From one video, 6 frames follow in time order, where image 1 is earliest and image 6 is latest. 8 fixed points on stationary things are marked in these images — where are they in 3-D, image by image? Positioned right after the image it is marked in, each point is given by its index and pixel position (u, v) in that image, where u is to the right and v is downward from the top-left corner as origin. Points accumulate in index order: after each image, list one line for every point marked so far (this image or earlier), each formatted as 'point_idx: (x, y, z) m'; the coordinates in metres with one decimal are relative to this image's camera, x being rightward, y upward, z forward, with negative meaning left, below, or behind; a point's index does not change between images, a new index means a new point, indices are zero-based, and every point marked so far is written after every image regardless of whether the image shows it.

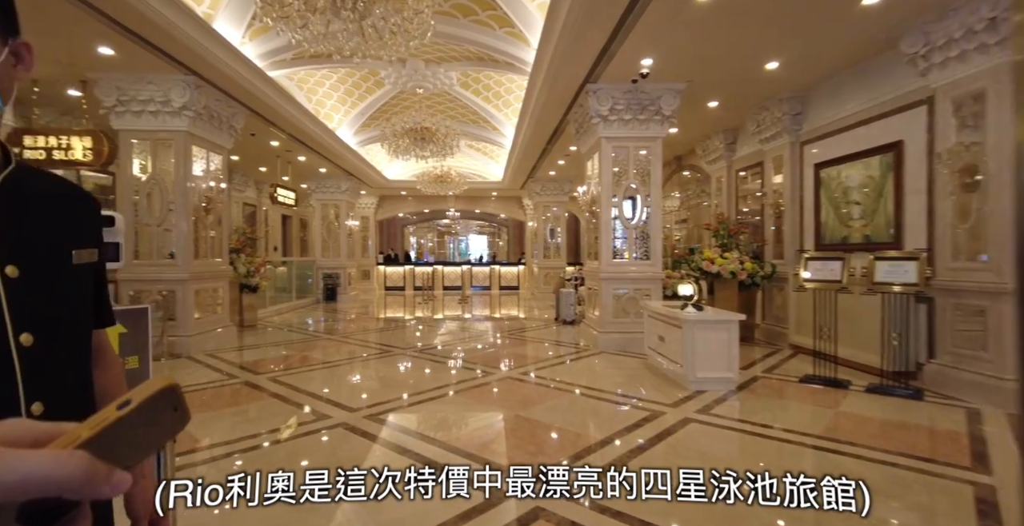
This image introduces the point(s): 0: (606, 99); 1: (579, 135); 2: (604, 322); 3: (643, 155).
0: (+1.2, +2.1, +5.7) m
1: (+1.0, +1.9, +6.5) m
2: (+1.2, -0.8, +5.8) m
3: (+1.8, +1.3, +5.8) m
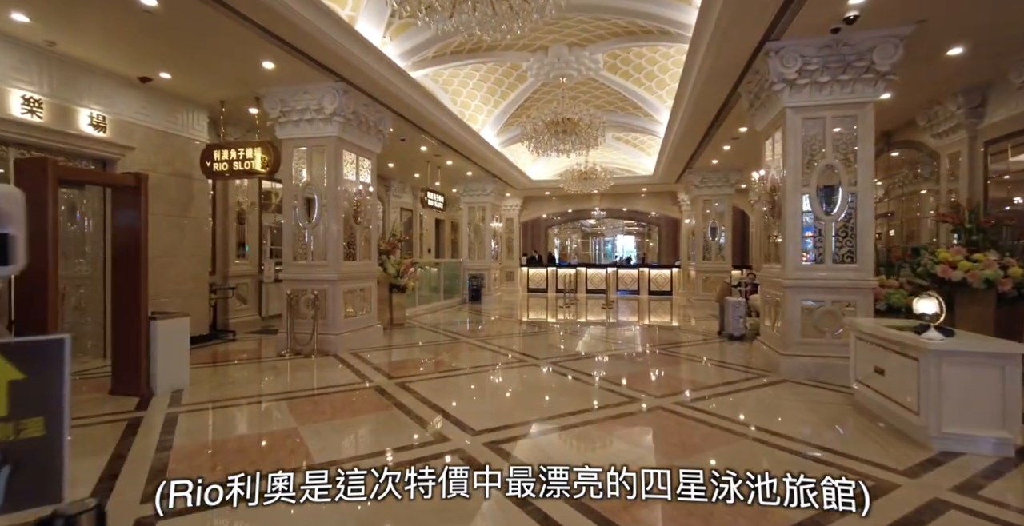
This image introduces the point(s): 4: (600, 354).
0: (+2.9, +2.1, +4.3) m
1: (+2.9, +1.9, +5.1) m
2: (+2.9, -0.8, +4.4) m
3: (+3.4, +1.3, +4.3) m
4: (+1.3, -1.4, +6.6) m
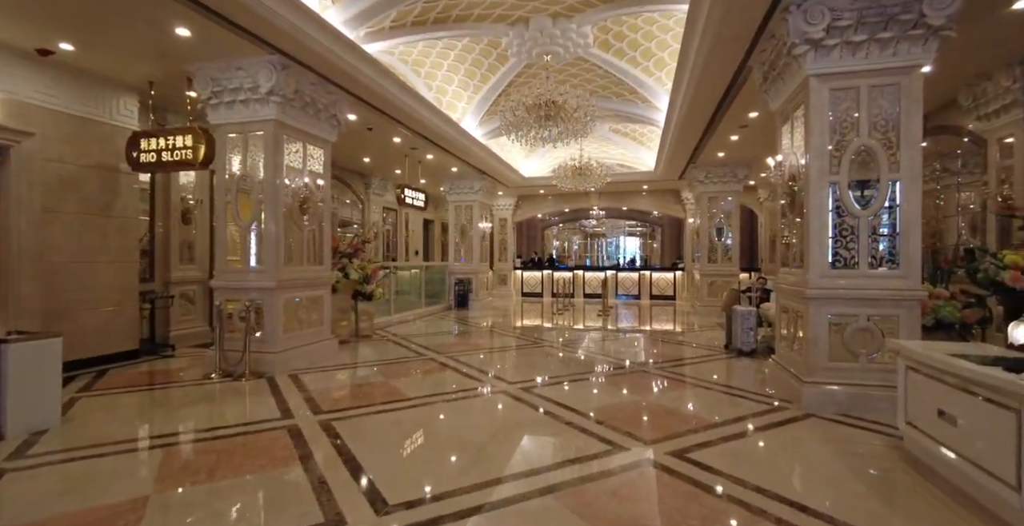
0: (+2.5, +2.1, +3.5) m
1: (+2.6, +1.9, +4.3) m
2: (+2.5, -0.9, +3.6) m
3: (+3.1, +1.2, +3.4) m
4: (+1.0, -1.4, +5.8) m
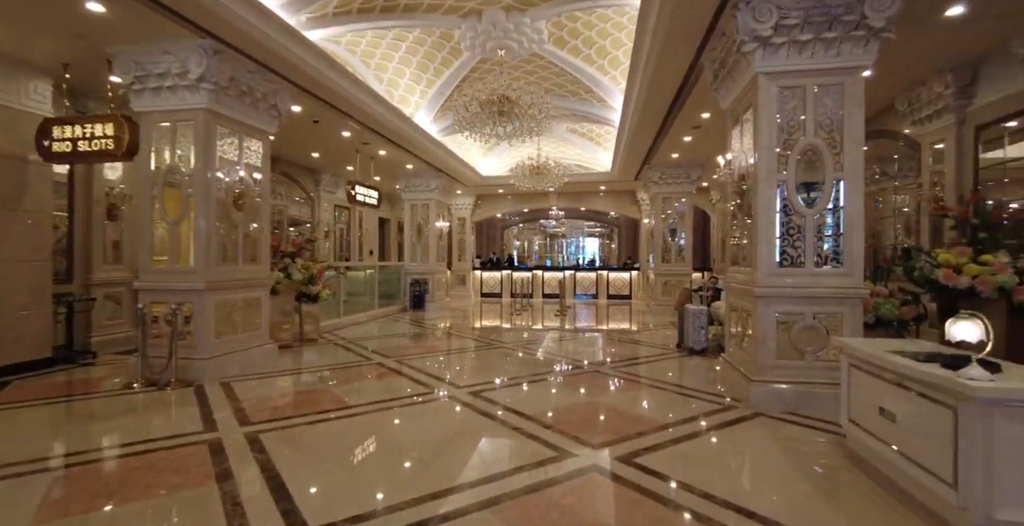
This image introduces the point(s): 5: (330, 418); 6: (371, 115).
0: (+2.1, +2.1, +3.5) m
1: (+2.1, +1.9, +4.4) m
2: (+2.1, -0.8, +3.6) m
3: (+2.7, +1.2, +3.5) m
4: (+0.4, -1.4, +5.6) m
5: (-1.6, -1.3, +3.6) m
6: (-2.1, +2.1, +6.2) m
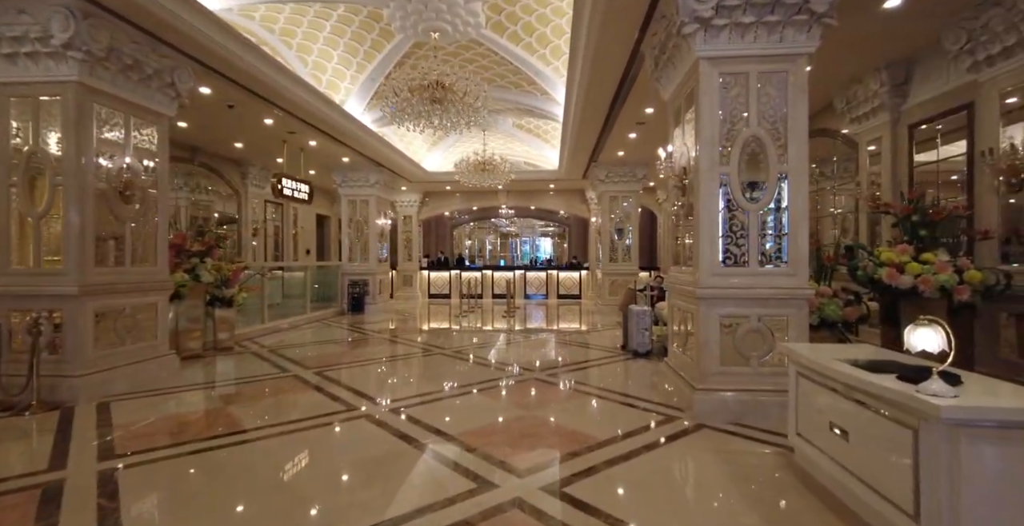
0: (+1.5, +2.1, +3.3) m
1: (+1.4, +1.9, +4.1) m
2: (+1.6, -0.8, +3.4) m
3: (+2.1, +1.2, +3.3) m
4: (-0.4, -1.4, +5.2) m
5: (-2.1, -1.3, +3.0) m
6: (-2.9, +2.1, +5.6) m
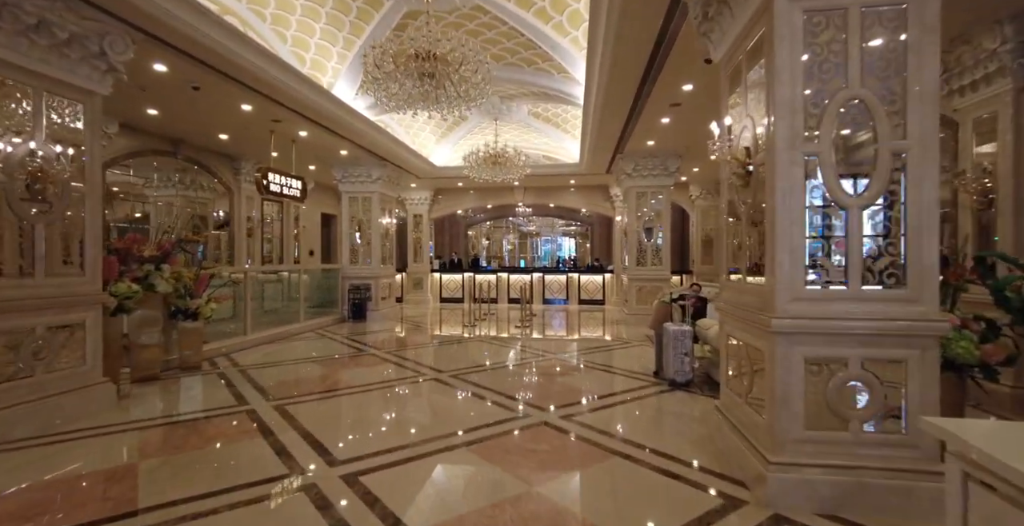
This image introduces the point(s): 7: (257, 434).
0: (+1.5, +2.0, +2.3) m
1: (+1.5, +1.8, +3.1) m
2: (+1.5, -0.9, +2.4) m
3: (+2.1, +1.1, +2.3) m
4: (-0.3, -1.5, +4.3) m
5: (-2.1, -1.4, +2.2) m
6: (-2.8, +2.1, +4.8) m
7: (-2.1, -1.5, +3.4) m
